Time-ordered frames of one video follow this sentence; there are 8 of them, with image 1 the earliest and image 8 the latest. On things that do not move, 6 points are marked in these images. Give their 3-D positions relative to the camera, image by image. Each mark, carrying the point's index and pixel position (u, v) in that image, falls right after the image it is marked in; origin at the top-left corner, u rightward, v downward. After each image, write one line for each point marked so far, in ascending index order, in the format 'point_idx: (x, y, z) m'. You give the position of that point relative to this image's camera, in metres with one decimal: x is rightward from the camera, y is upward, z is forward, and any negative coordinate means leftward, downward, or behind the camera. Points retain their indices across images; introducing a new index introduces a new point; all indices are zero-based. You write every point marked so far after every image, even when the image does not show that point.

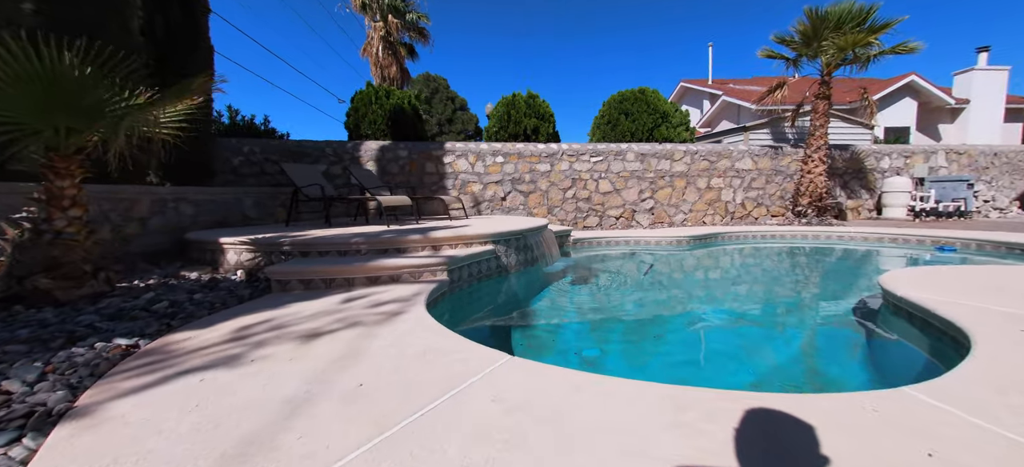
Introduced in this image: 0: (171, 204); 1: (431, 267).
0: (-3.3, +0.3, +4.4) m
1: (-0.6, -0.3, +3.4) m
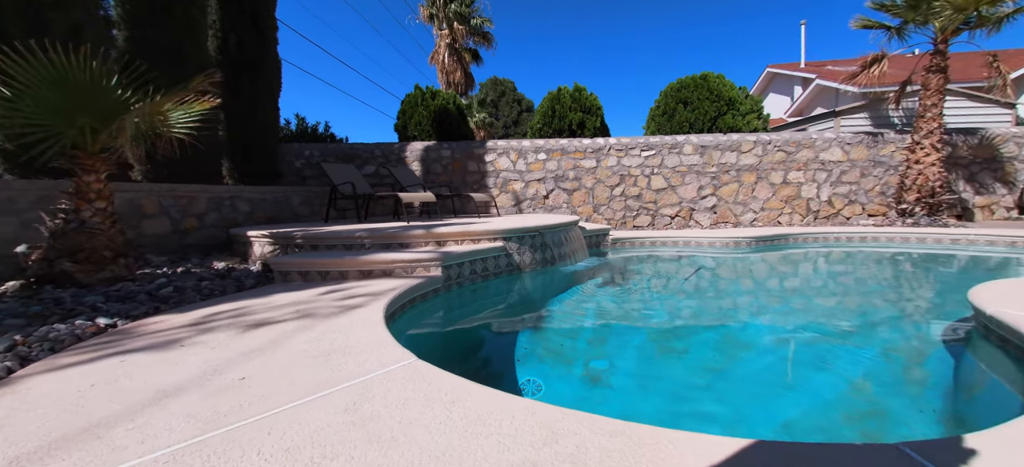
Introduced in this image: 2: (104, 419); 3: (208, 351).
0: (-3.1, +0.3, +4.8) m
1: (-0.7, -0.2, +3.3) m
2: (-1.2, -0.6, +1.3) m
3: (-1.3, -0.5, +1.8) m
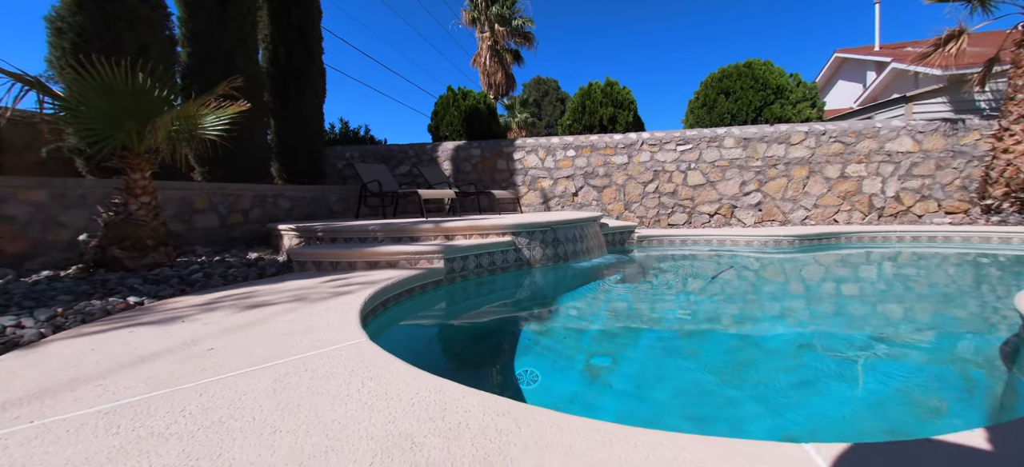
0: (-2.8, +0.4, +5.2) m
1: (-0.7, -0.2, +3.4) m
2: (-1.5, -0.5, +1.5) m
3: (-1.5, -0.4, +2.0) m
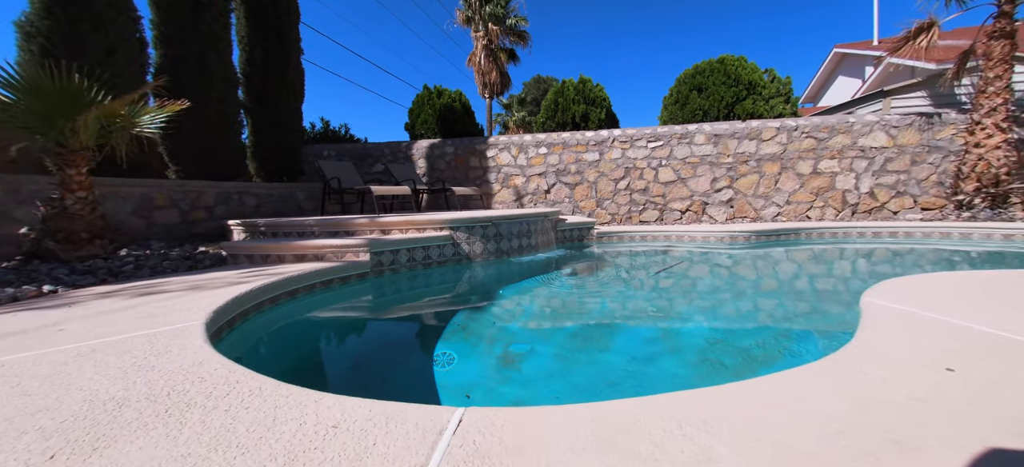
0: (-3.4, +0.5, +5.4) m
1: (-1.3, -0.1, +3.5) m
2: (-2.2, -0.4, +1.6) m
3: (-2.1, -0.4, +2.2) m
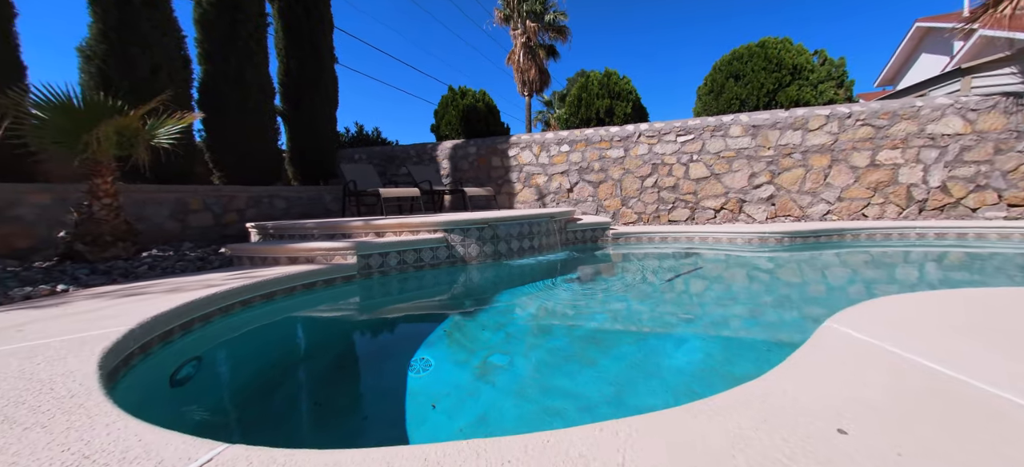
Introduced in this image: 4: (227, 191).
0: (-3.3, +0.4, +5.7) m
1: (-1.4, -0.1, +3.6) m
2: (-2.5, -0.5, +1.8) m
3: (-2.4, -0.4, +2.4) m
4: (-3.3, +0.5, +5.1) m
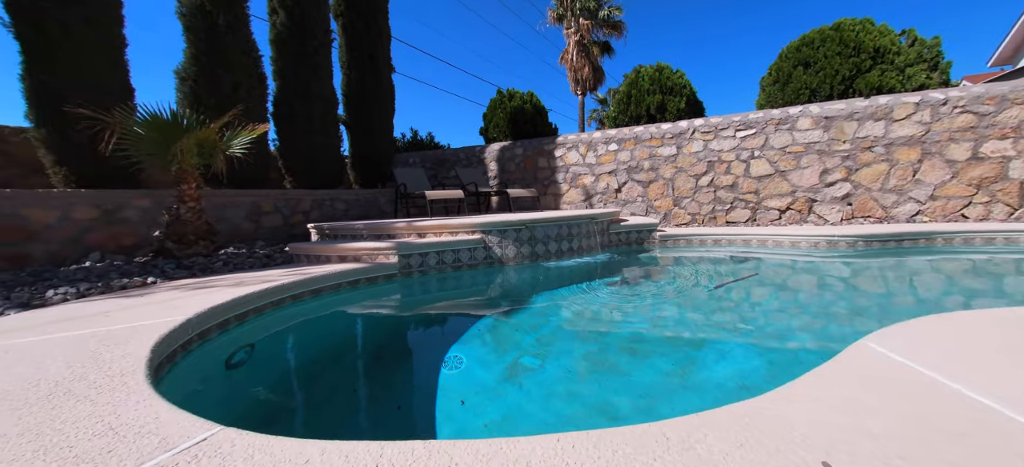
0: (-2.6, +0.5, +6.2) m
1: (-1.1, -0.2, +3.8) m
2: (-2.5, -0.5, +2.2) m
3: (-2.3, -0.4, +2.7) m
4: (-2.8, +0.5, +5.6) m
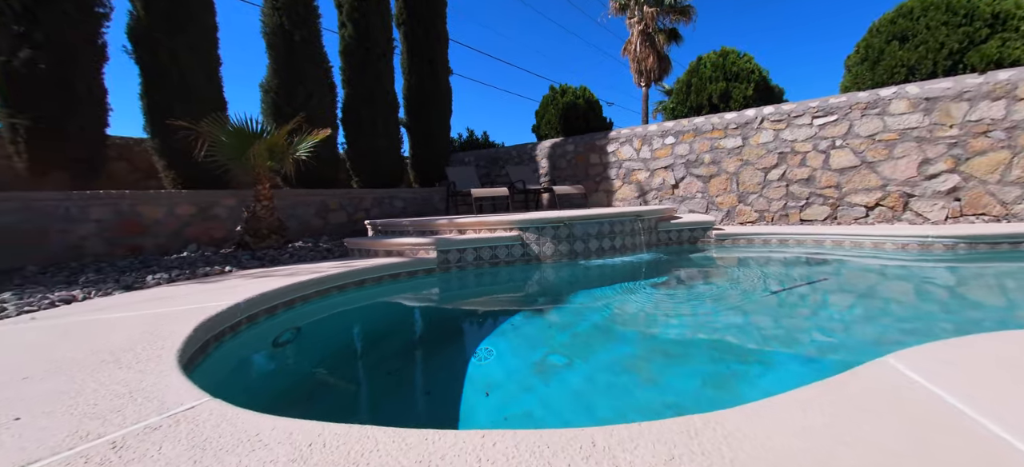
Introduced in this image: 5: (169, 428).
0: (-1.9, +0.5, +6.6) m
1: (-0.8, -0.1, +4.0) m
2: (-2.4, -0.5, +2.7) m
3: (-2.2, -0.4, +3.2) m
4: (-2.1, +0.6, +6.0) m
5: (-1.0, -0.6, +1.2) m
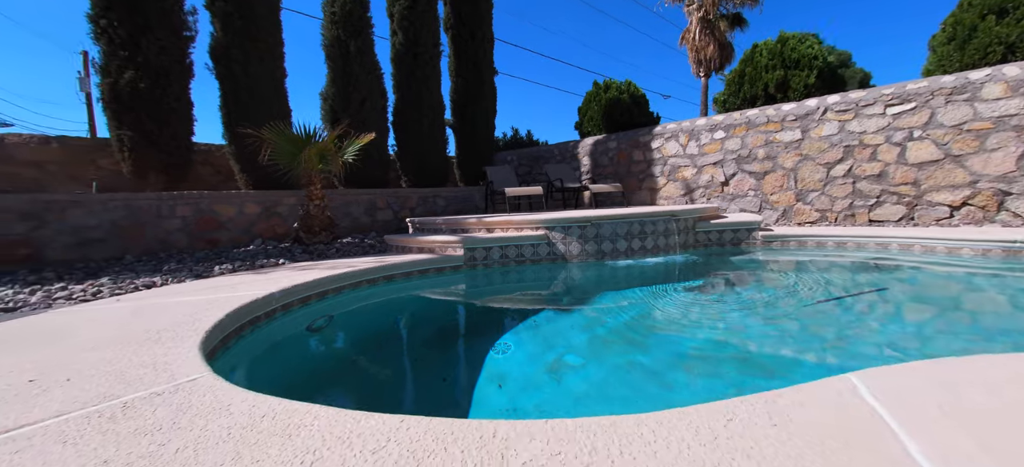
0: (-1.2, +0.6, +6.9) m
1: (-0.6, -0.1, +4.2) m
2: (-2.4, -0.4, +3.1) m
3: (-2.0, -0.4, +3.5) m
4: (-1.6, +0.6, +6.3) m
5: (-1.2, -0.5, +1.5) m
